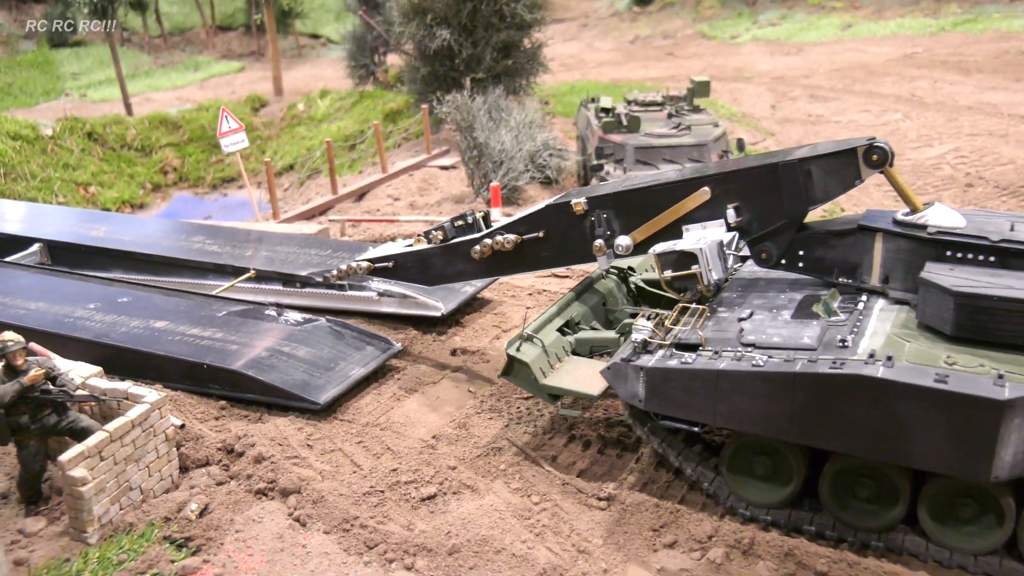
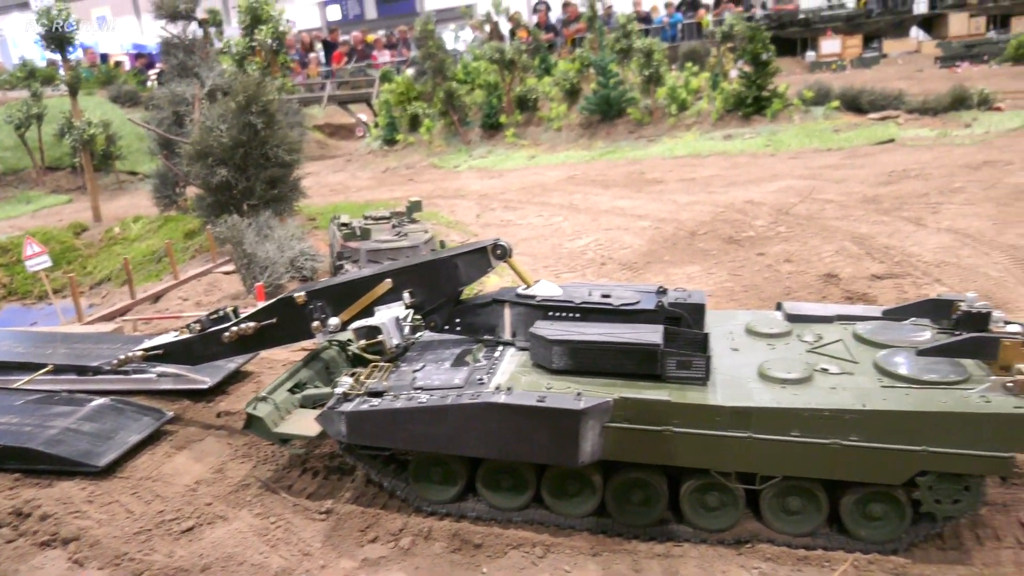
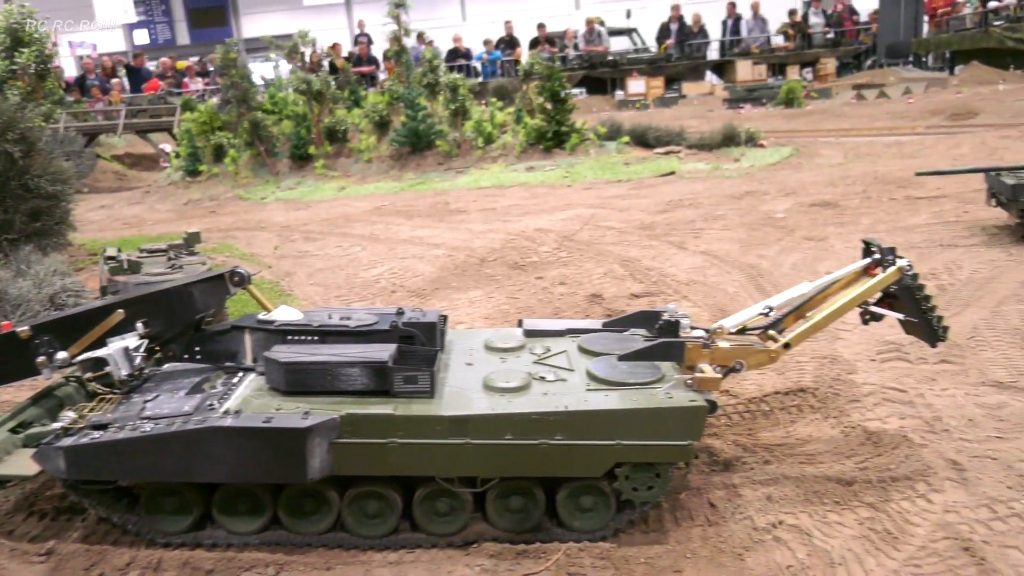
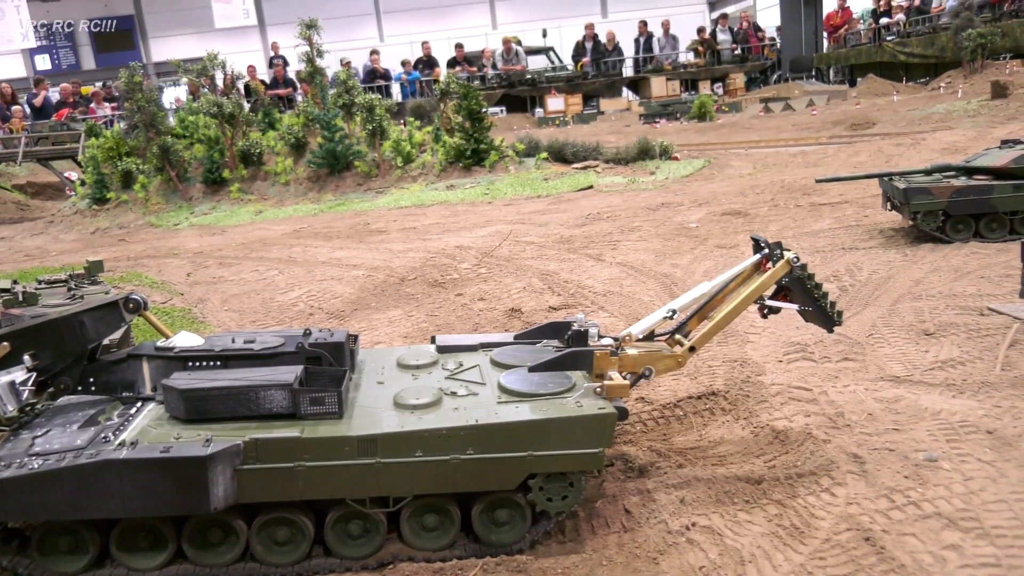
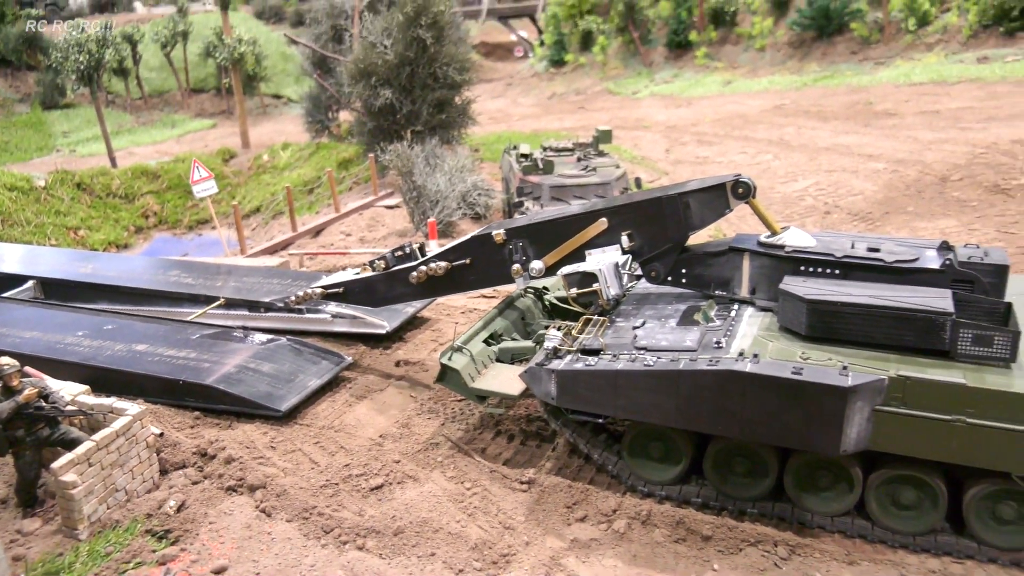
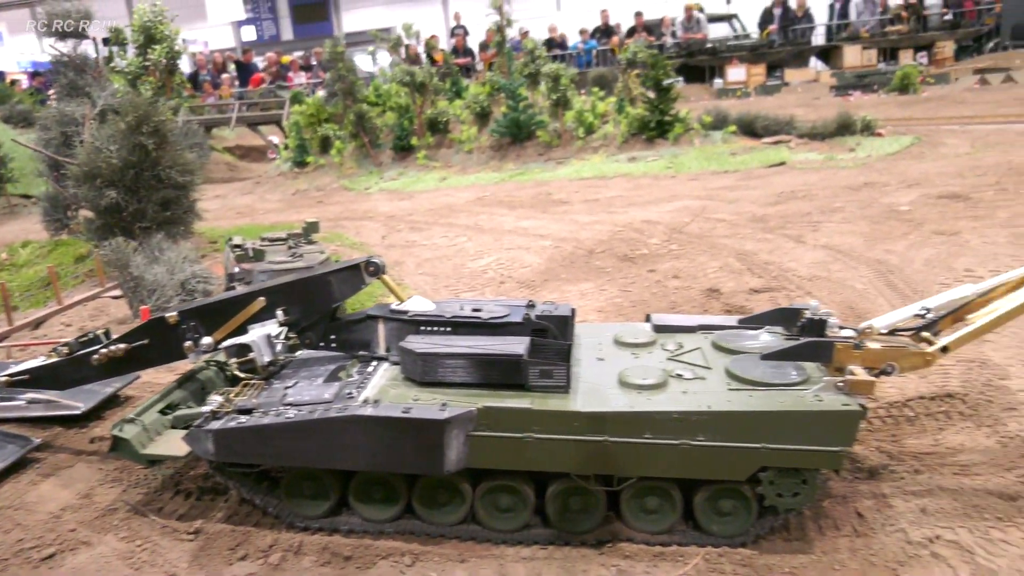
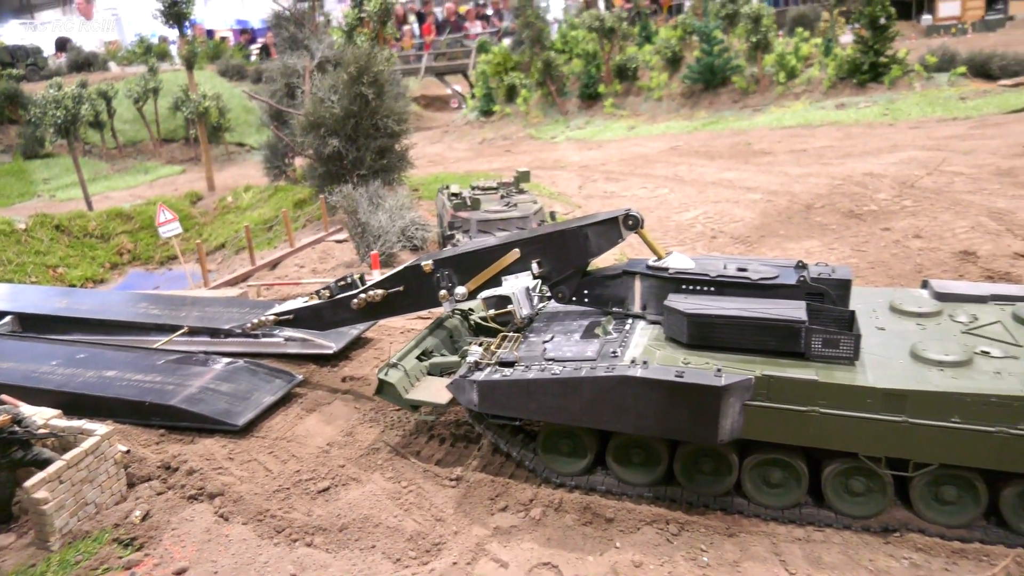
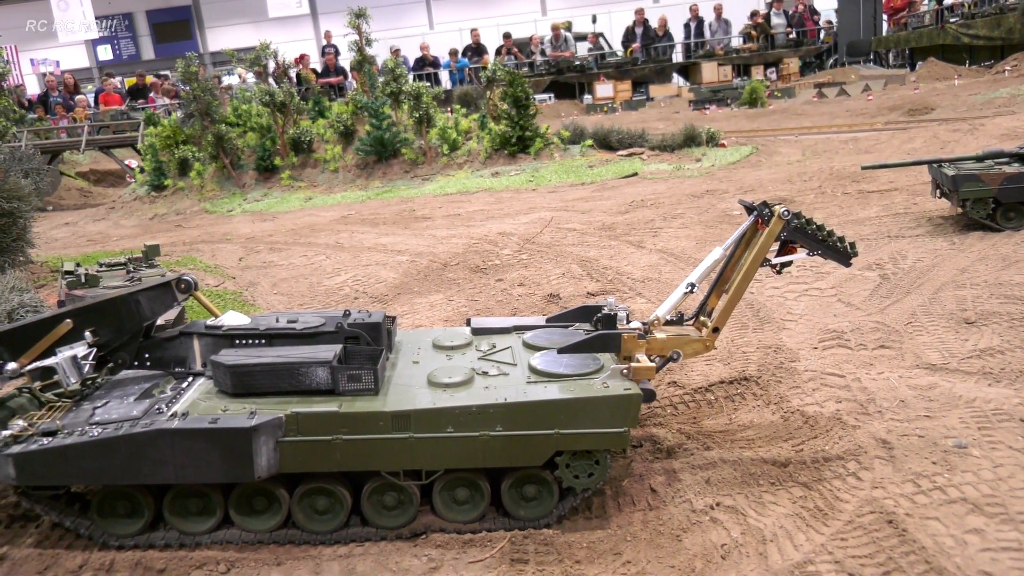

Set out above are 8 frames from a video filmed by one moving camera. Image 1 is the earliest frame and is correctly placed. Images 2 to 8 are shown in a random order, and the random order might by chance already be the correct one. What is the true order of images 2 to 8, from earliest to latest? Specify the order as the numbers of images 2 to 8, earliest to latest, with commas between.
5, 7, 2, 6, 3, 4, 8
